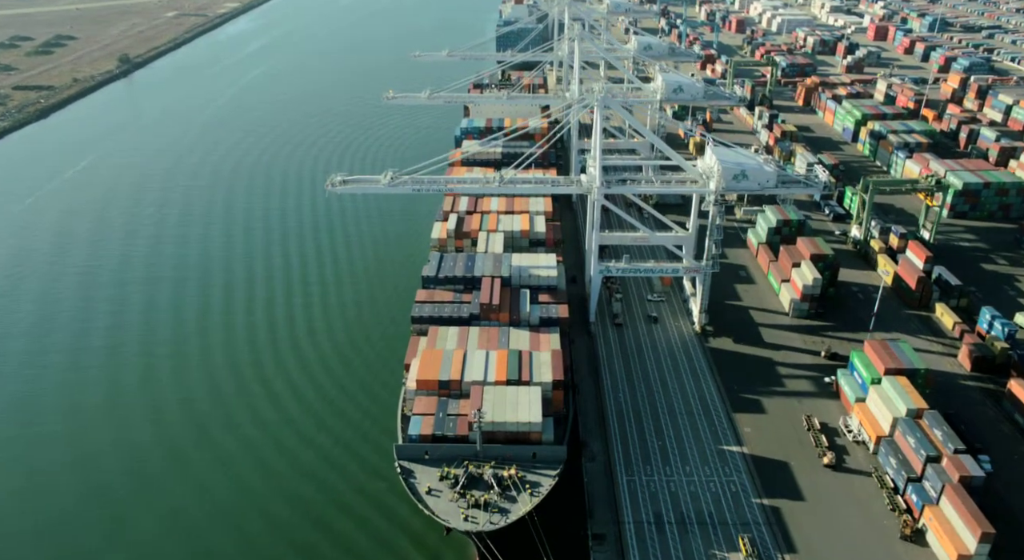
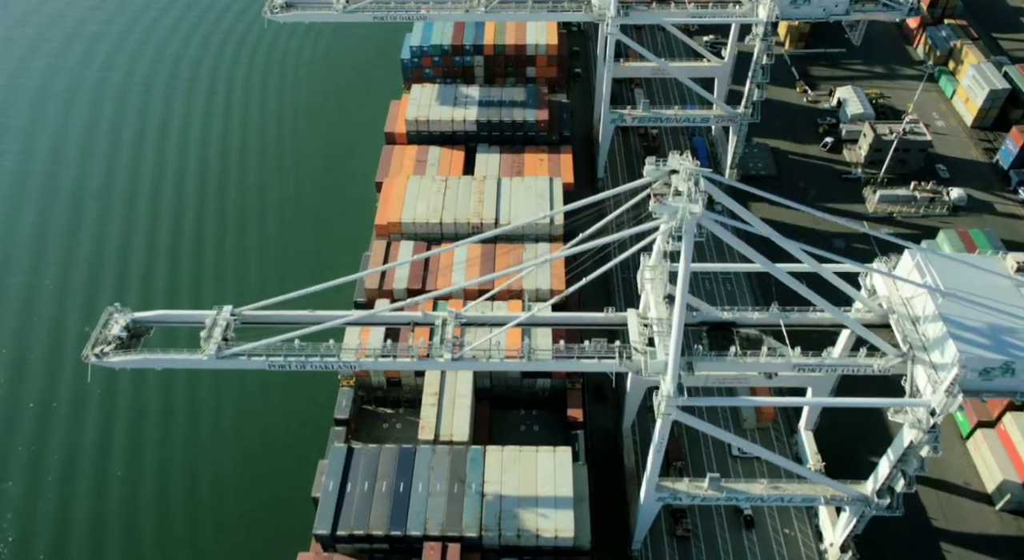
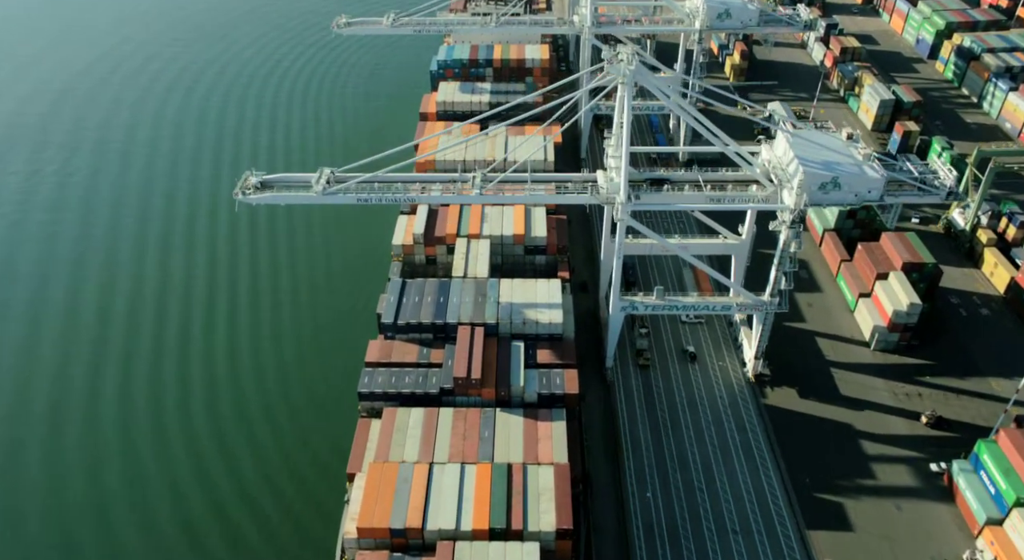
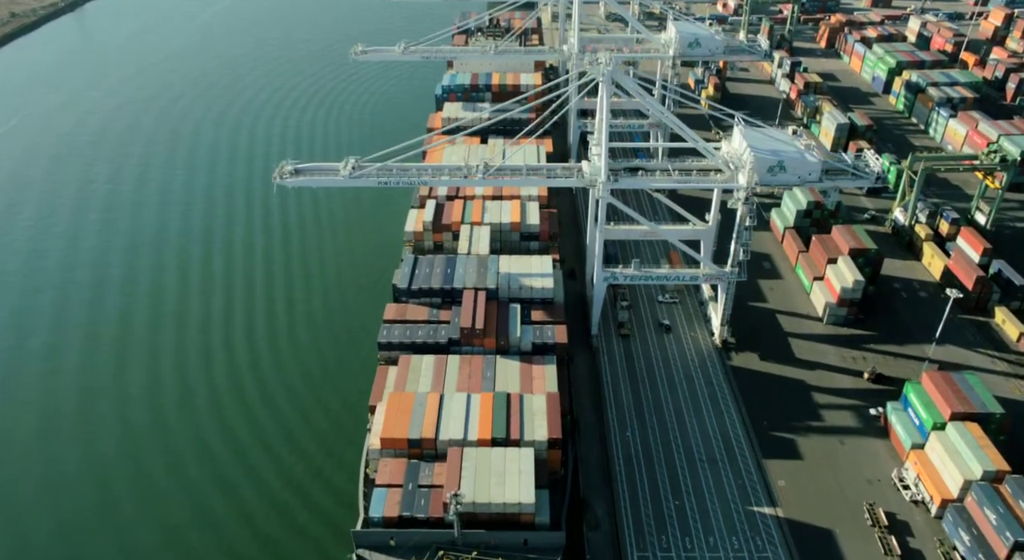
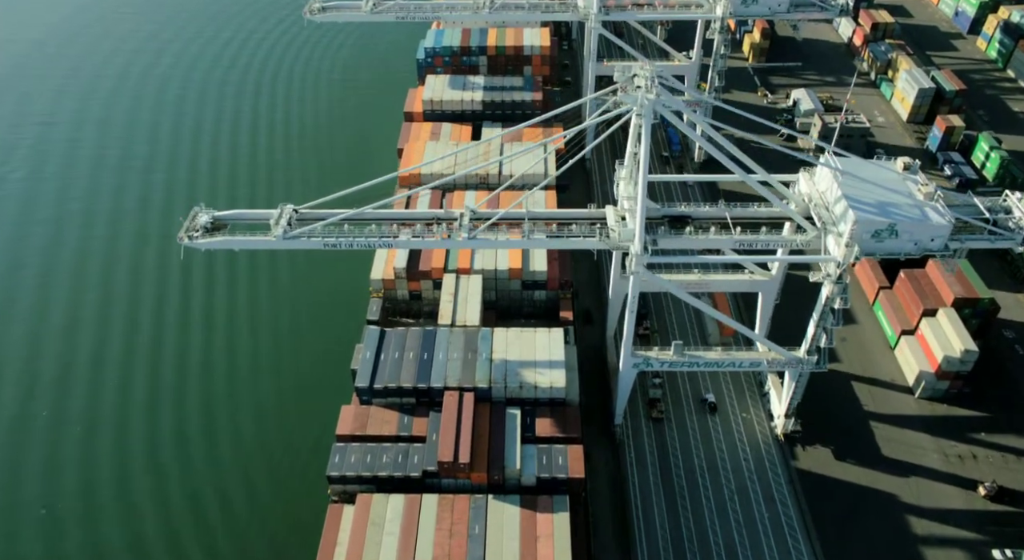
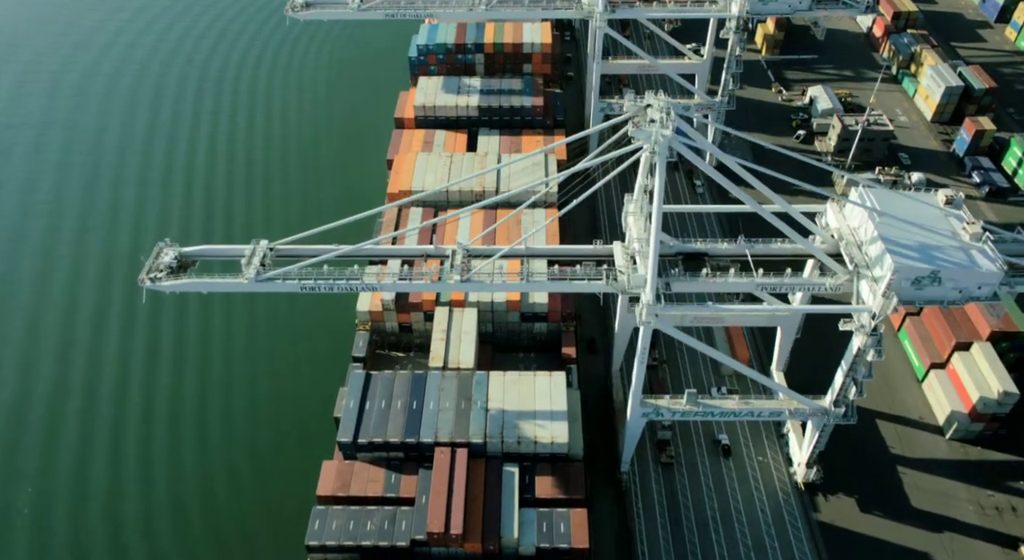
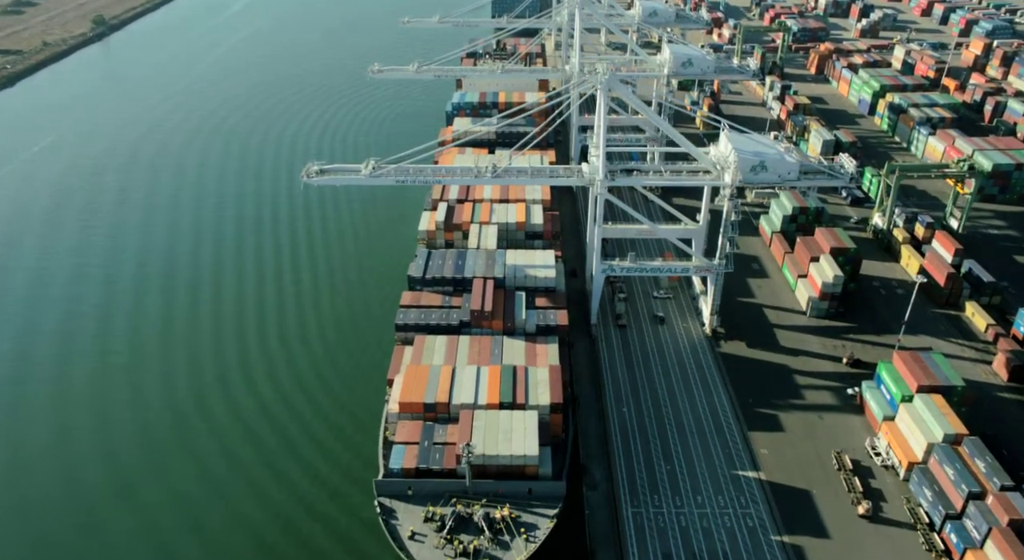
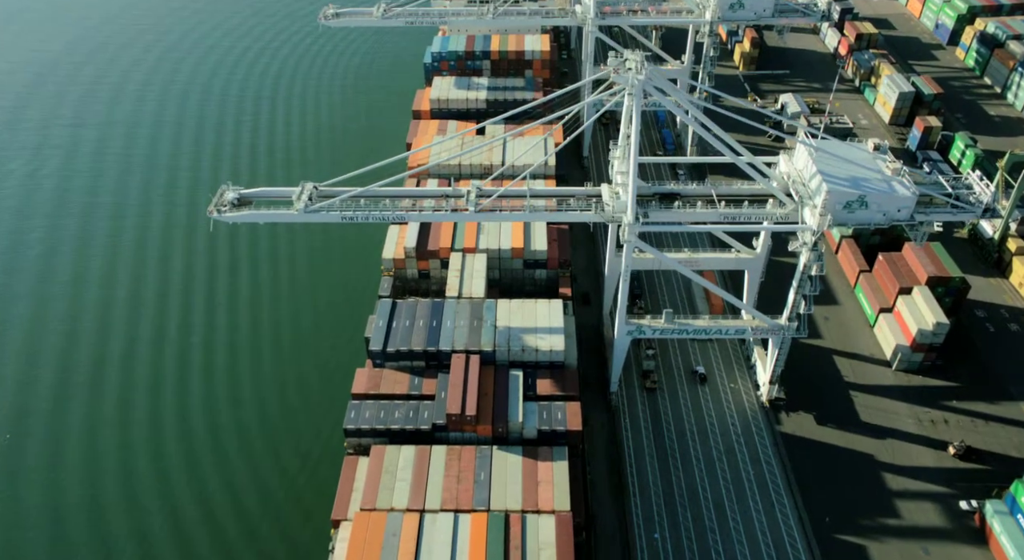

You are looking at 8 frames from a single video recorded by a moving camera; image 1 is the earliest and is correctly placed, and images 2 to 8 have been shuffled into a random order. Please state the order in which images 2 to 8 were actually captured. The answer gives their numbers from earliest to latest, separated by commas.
7, 4, 3, 8, 5, 6, 2
